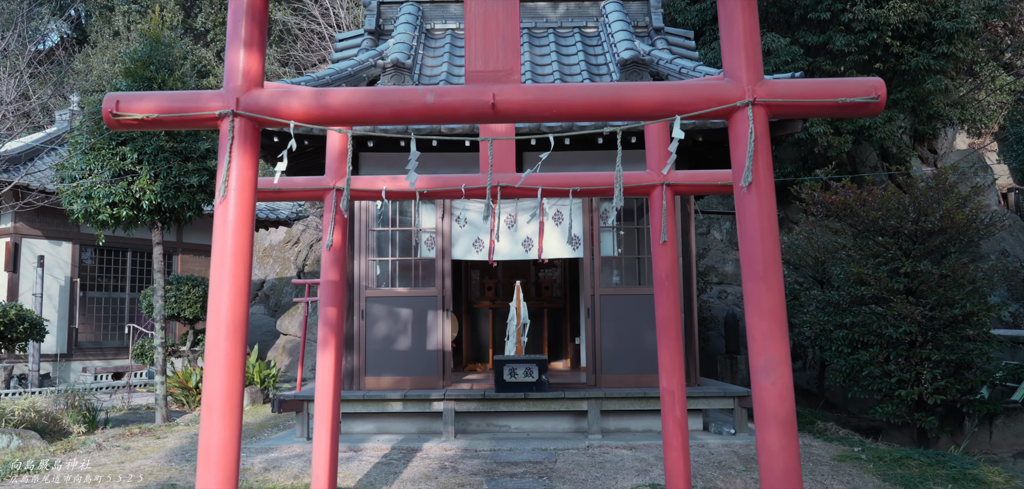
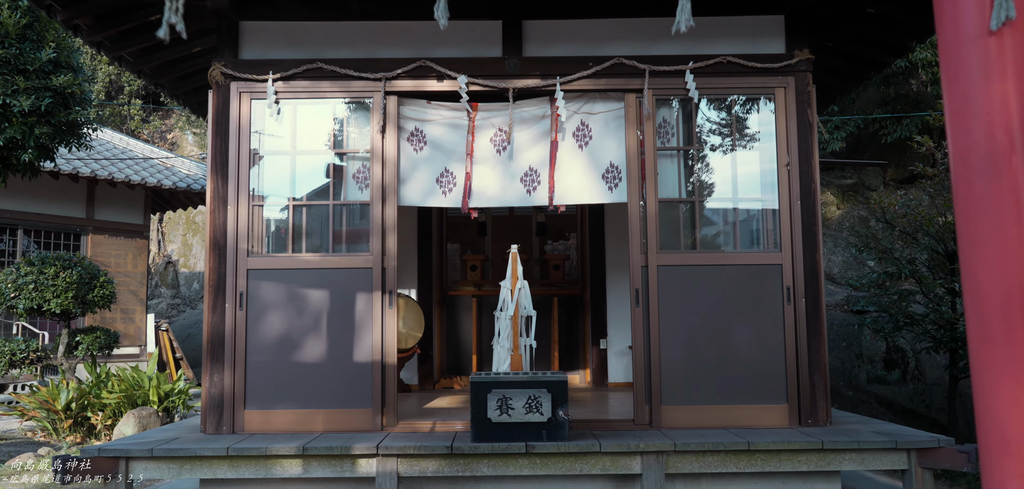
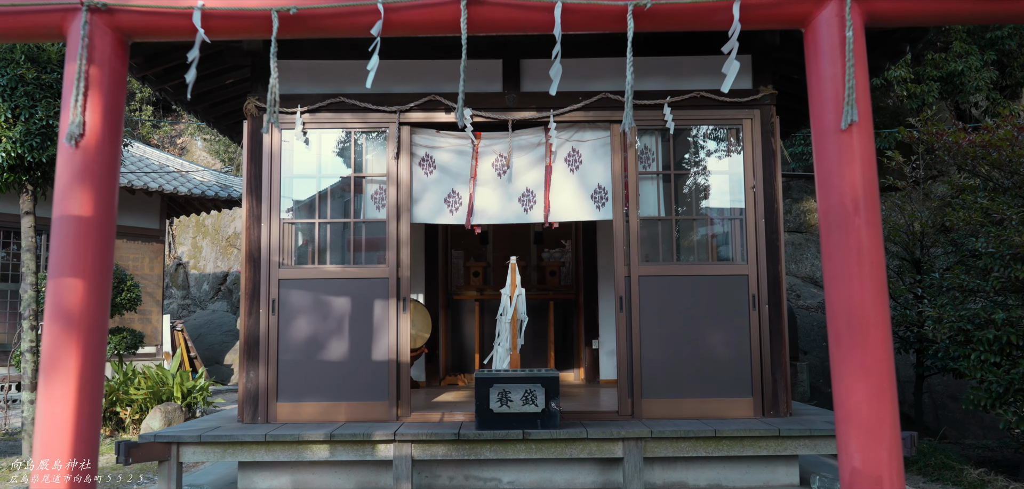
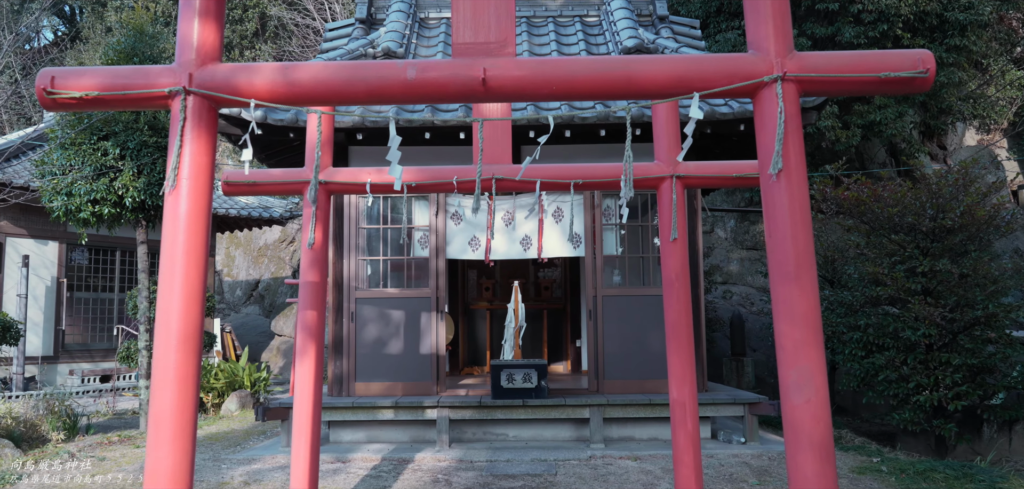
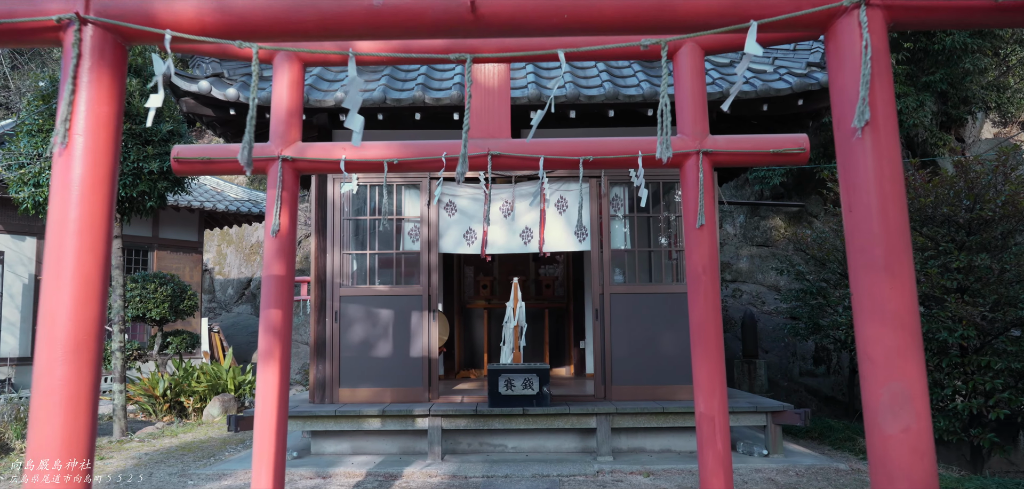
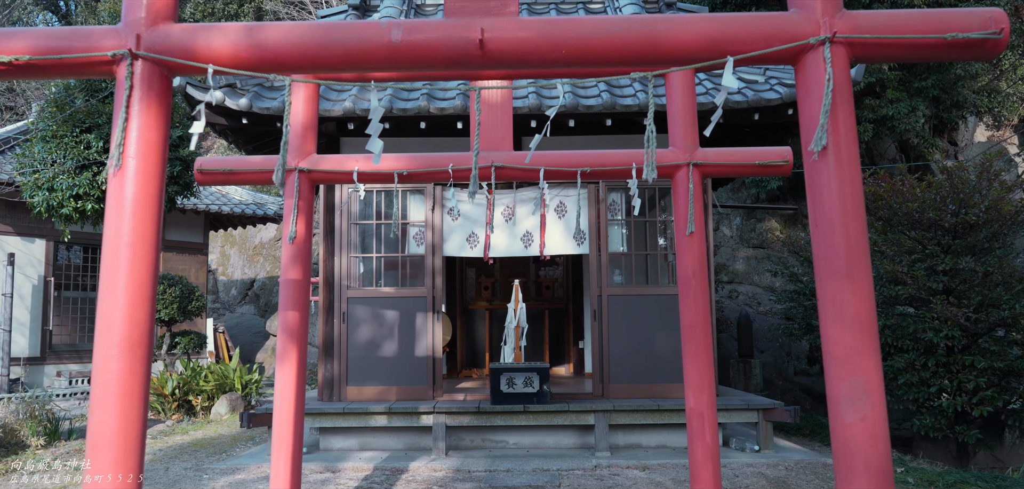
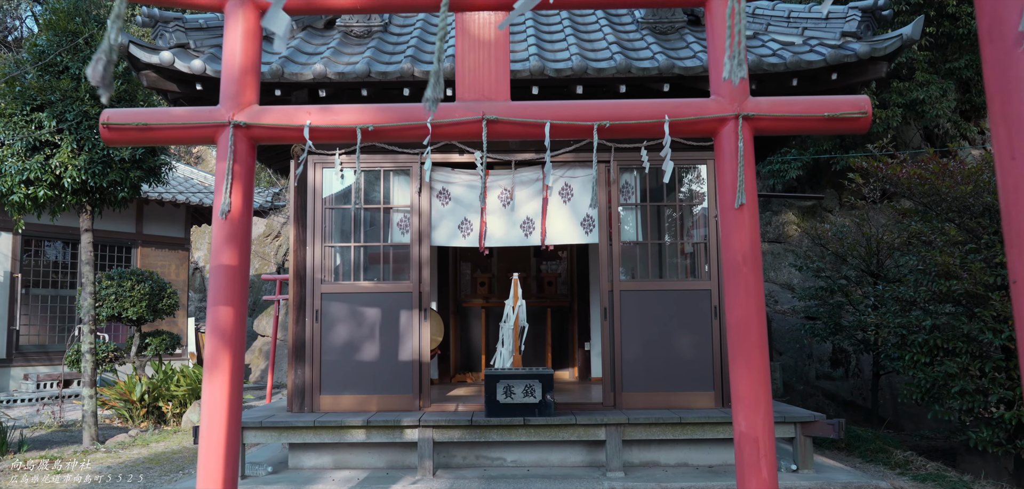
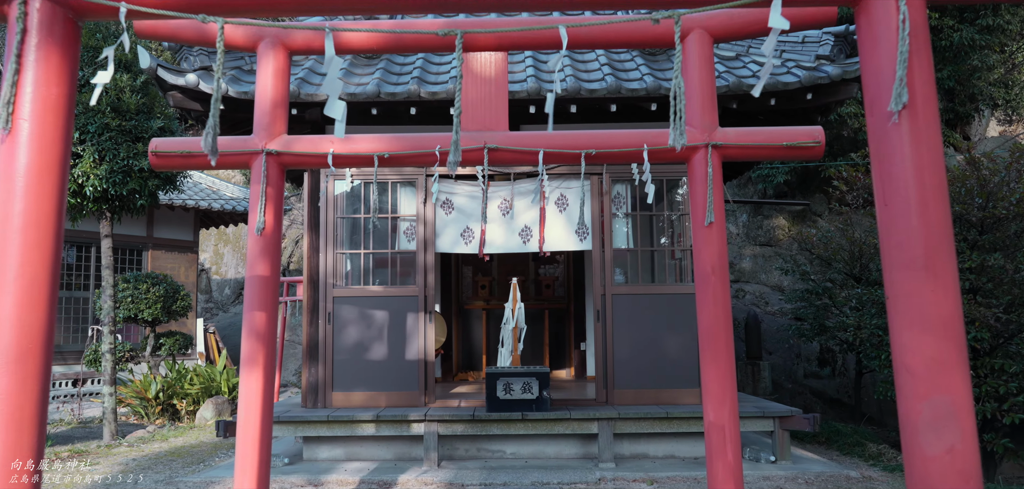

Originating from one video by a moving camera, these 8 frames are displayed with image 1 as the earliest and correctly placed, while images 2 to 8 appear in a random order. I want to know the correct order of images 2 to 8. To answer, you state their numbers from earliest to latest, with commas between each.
4, 6, 5, 8, 7, 3, 2
